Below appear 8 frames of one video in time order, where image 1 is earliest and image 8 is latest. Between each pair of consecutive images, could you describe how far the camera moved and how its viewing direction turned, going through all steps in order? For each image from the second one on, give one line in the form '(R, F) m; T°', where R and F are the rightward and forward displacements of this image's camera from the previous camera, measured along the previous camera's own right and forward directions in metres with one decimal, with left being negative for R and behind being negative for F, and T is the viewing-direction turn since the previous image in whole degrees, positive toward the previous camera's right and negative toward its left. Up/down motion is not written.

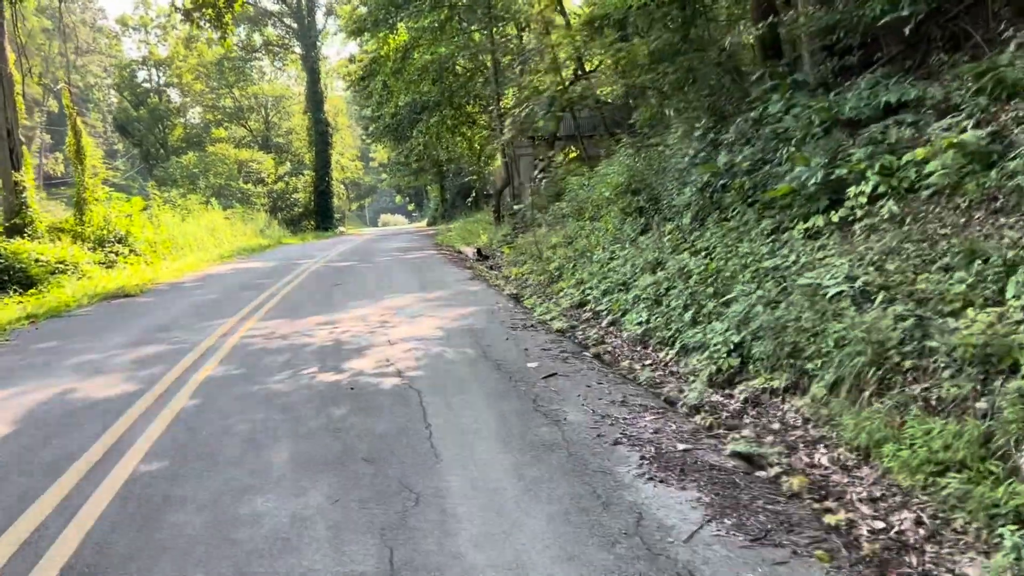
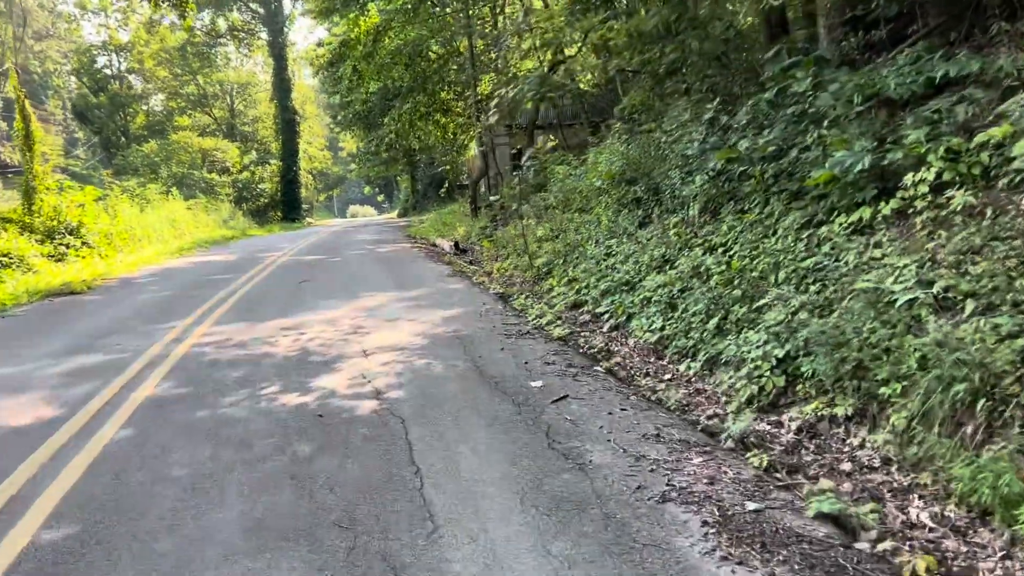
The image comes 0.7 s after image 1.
(-0.2, +1.0) m; +2°
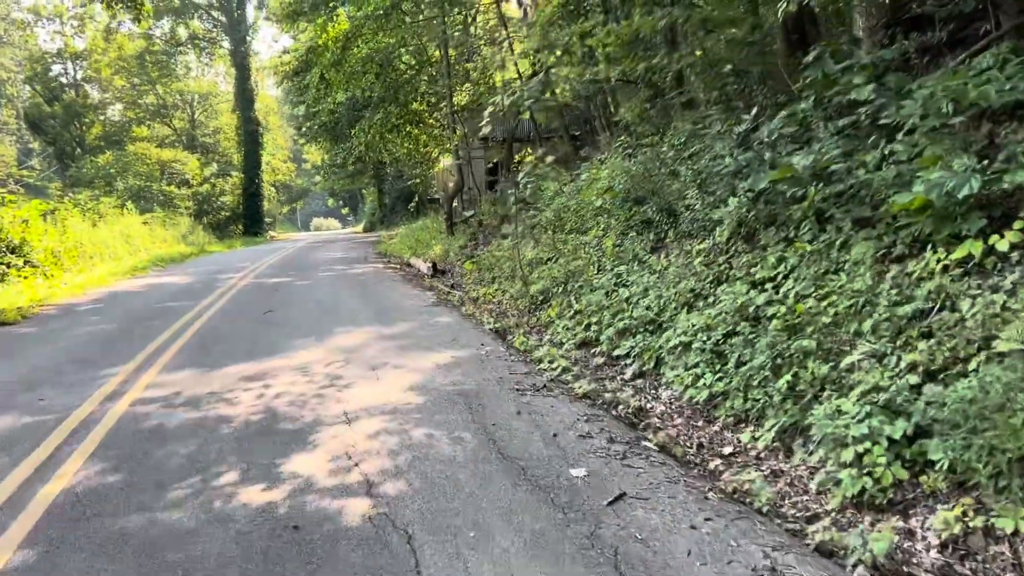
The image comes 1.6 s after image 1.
(-0.3, +1.2) m; +2°
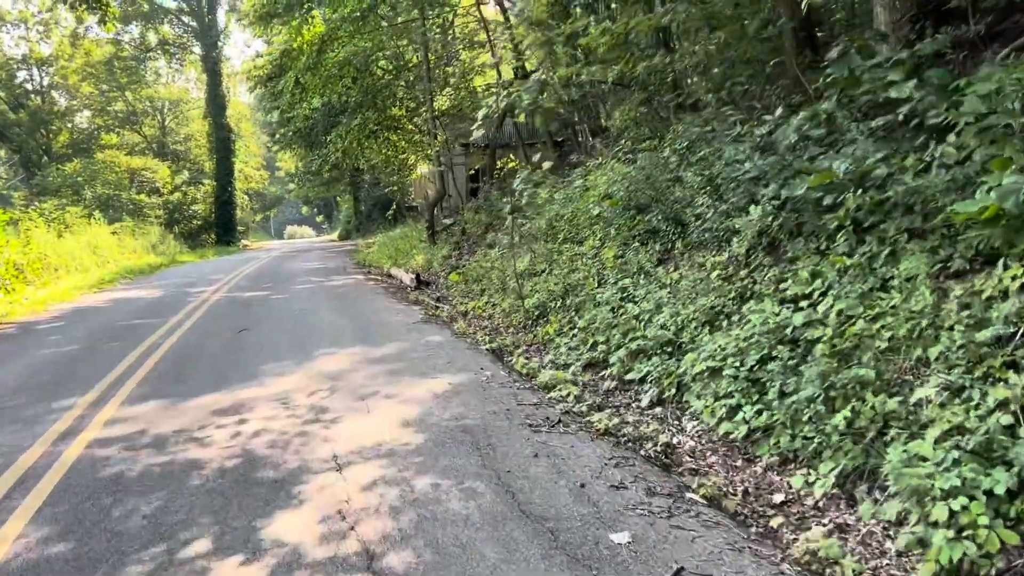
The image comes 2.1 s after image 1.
(-0.2, +0.7) m; +2°
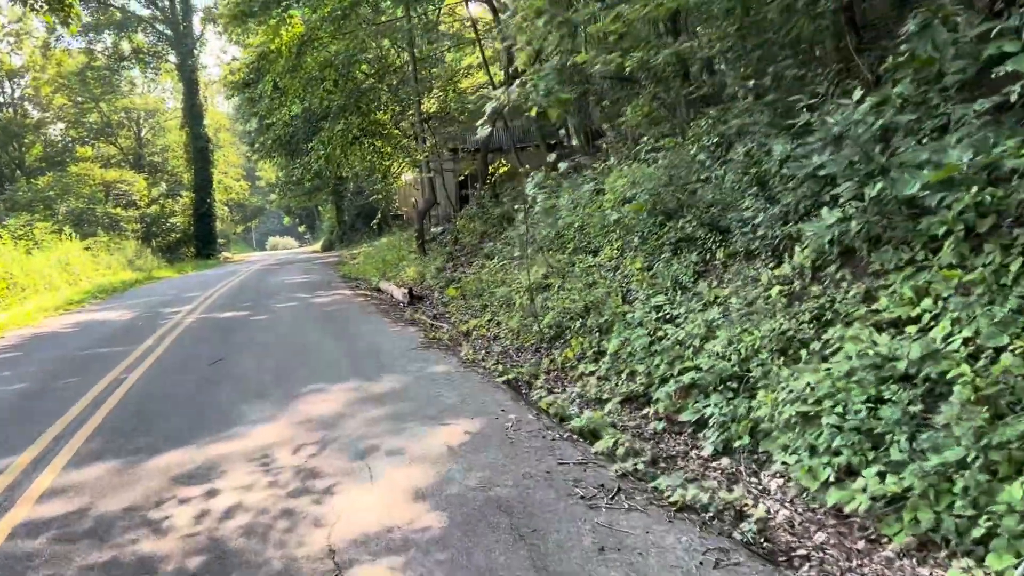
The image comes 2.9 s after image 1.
(-0.3, +1.1) m; +1°
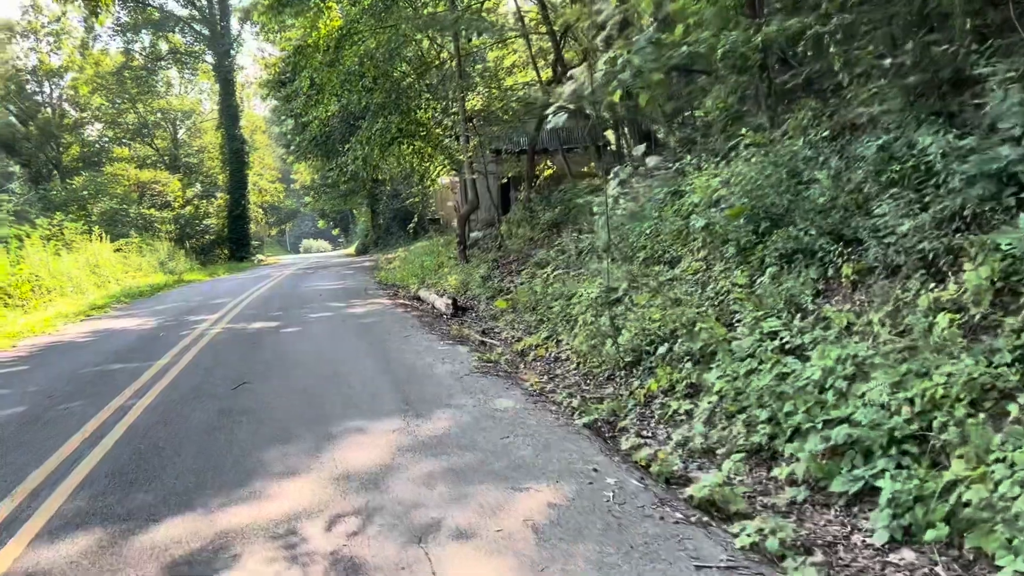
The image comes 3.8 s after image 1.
(-0.3, +1.2) m; -2°
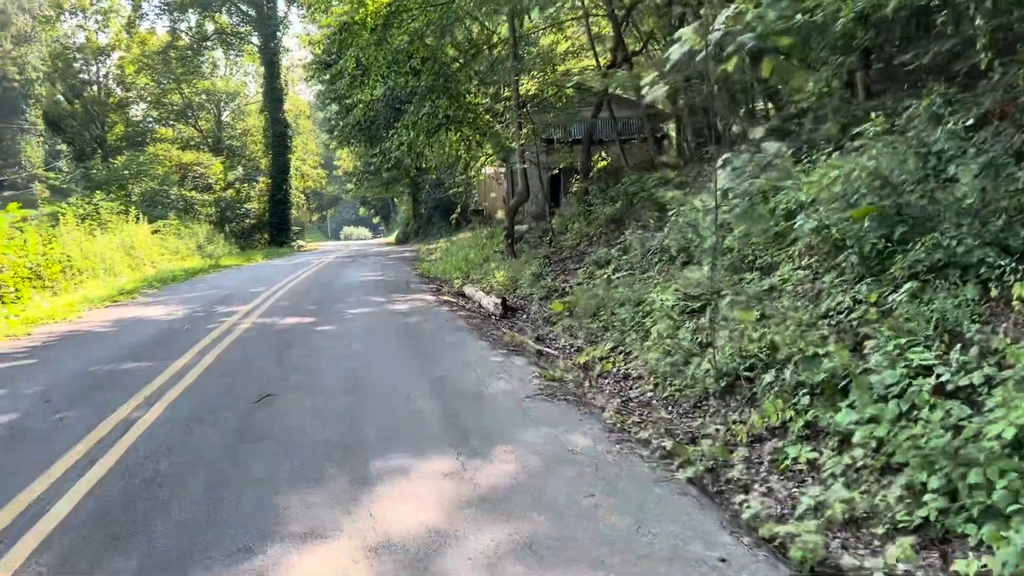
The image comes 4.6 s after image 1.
(-0.2, +1.1) m; -2°
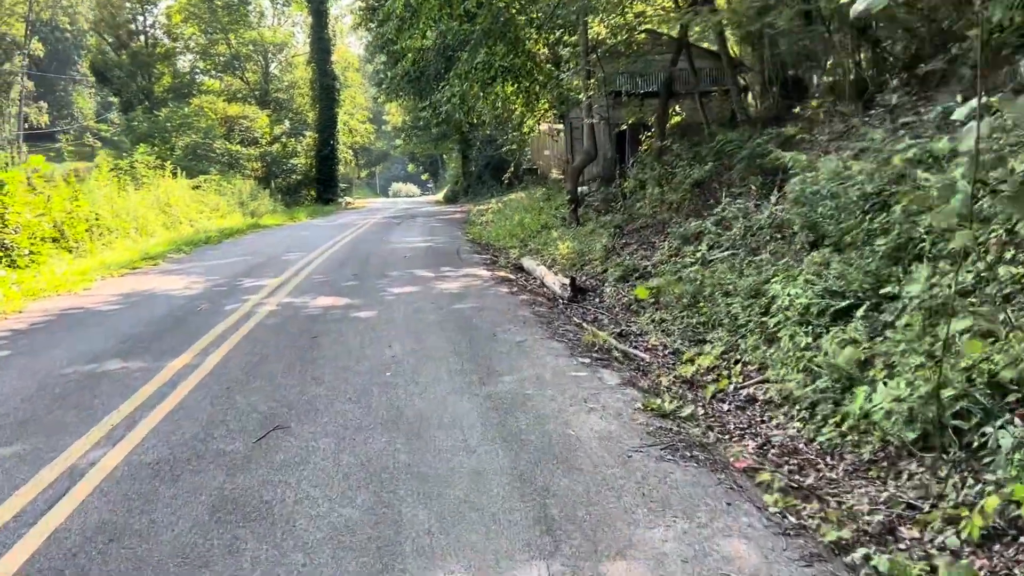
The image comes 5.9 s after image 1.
(-0.3, +1.8) m; -3°
